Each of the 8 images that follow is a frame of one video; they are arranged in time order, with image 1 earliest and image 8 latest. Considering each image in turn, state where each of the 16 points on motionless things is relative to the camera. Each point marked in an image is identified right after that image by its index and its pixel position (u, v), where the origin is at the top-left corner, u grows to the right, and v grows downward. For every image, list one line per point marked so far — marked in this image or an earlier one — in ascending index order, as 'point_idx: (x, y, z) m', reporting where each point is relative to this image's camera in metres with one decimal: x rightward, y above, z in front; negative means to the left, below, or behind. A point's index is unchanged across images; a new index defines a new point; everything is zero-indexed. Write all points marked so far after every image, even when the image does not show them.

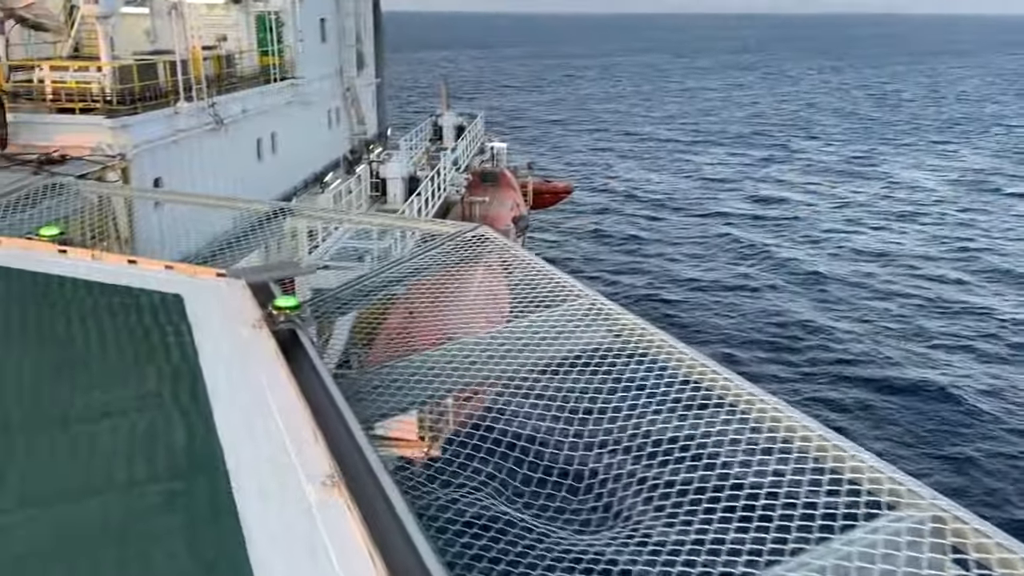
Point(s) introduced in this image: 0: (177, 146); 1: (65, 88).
0: (-6.8, +2.9, +16.1) m
1: (-8.3, +3.7, +14.8) m
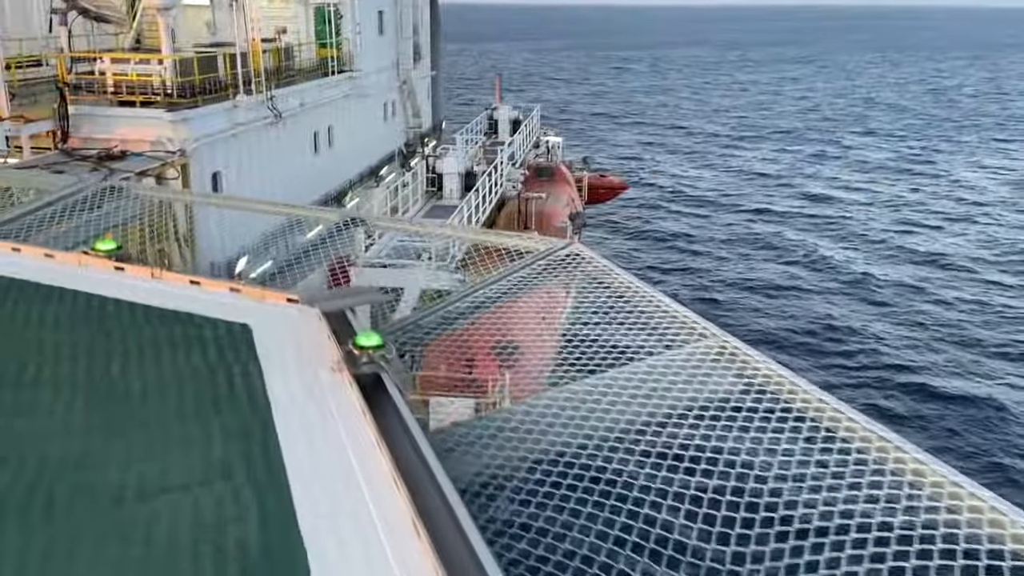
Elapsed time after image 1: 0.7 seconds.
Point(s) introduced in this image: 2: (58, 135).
0: (-5.6, +3.0, +15.9) m
1: (-7.1, +3.8, +14.7) m
2: (-8.0, +2.7, +13.9) m
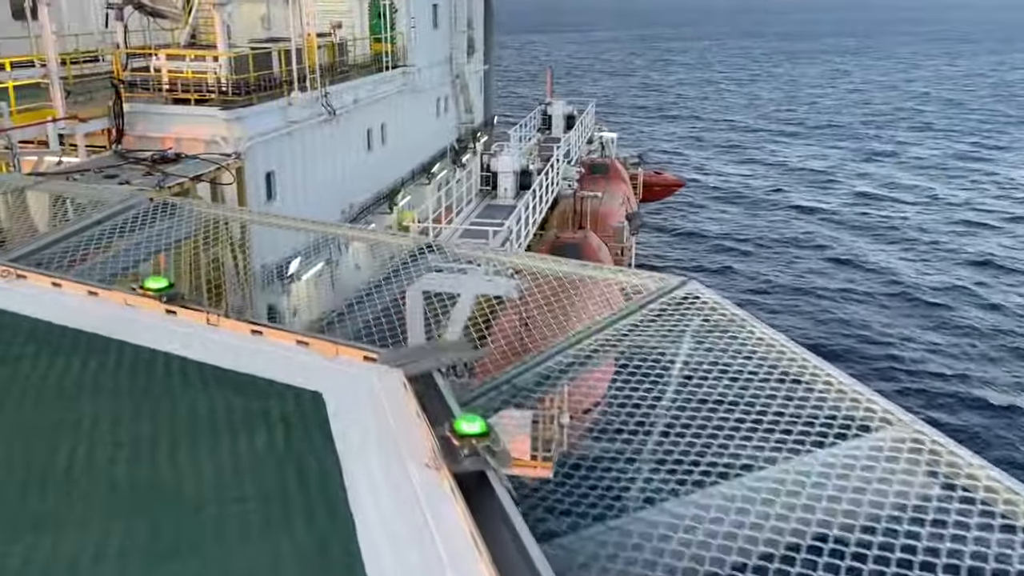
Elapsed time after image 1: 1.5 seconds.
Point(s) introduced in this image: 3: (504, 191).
0: (-4.4, +3.0, +15.6) m
1: (-6.0, +3.8, +14.4) m
2: (-7.0, +2.7, +13.6) m
3: (-0.2, +2.4, +19.4) m
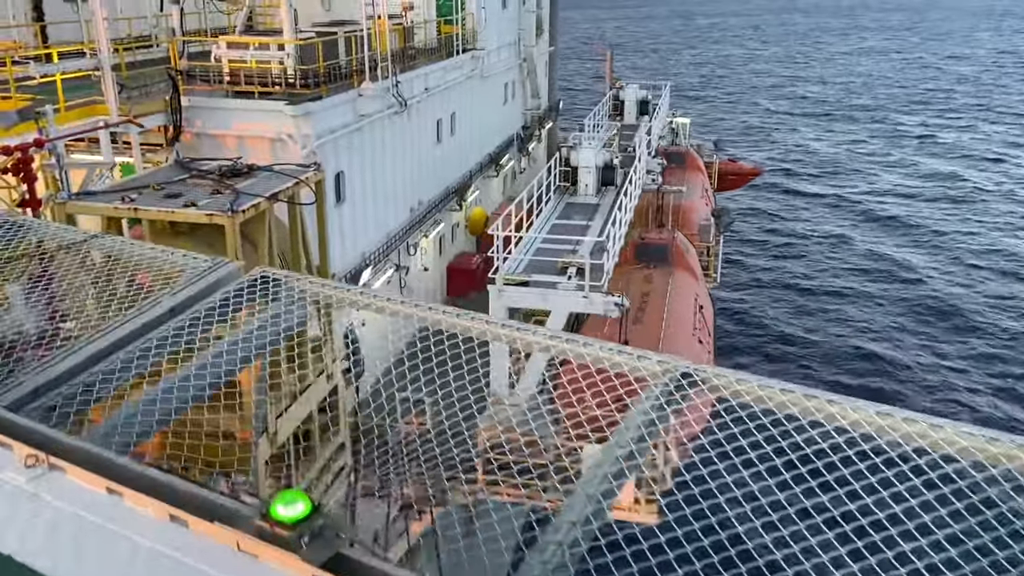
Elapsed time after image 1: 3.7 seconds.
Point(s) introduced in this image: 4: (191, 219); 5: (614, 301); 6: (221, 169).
0: (-2.7, +2.8, +14.1) m
1: (-4.4, +3.6, +13.0) m
2: (-5.4, +2.4, +12.3) m
3: (+1.6, +2.3, +17.7) m
4: (-2.8, +0.6, +6.9) m
5: (+1.6, -0.2, +12.1) m
6: (-3.0, +1.2, +8.1) m
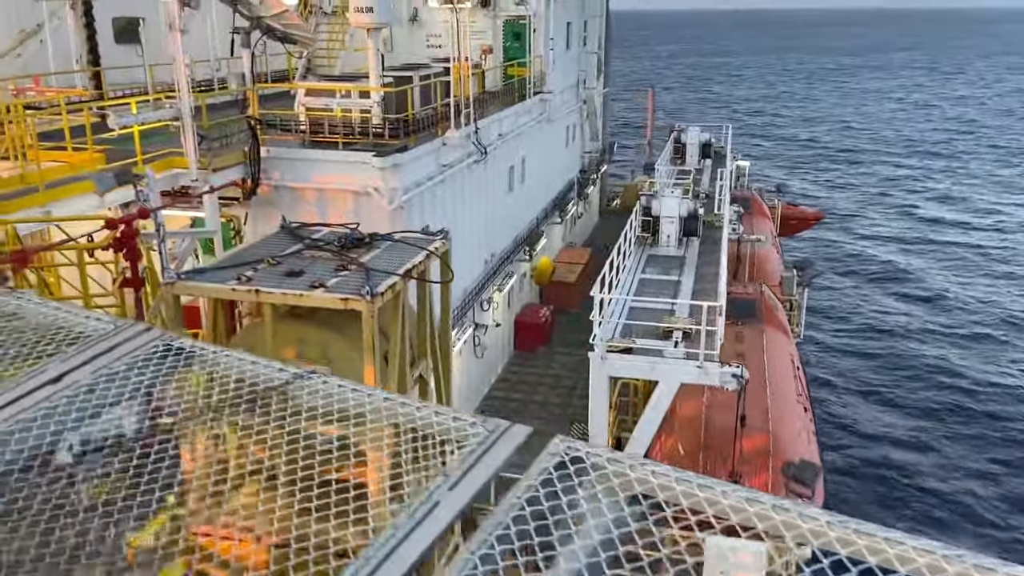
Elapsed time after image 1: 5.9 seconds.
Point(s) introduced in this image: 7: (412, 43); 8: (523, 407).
0: (-1.1, +1.8, +13.1) m
1: (-2.8, +2.6, +12.1) m
2: (-3.9, +1.5, +11.4) m
3: (+3.3, +1.0, +16.6) m
4: (-1.4, -0.1, +5.9) m
5: (+3.1, -1.2, +10.9) m
6: (-1.6, +0.4, +7.1) m
7: (-2.5, +5.9, +19.1) m
8: (+0.3, -2.4, +16.0) m
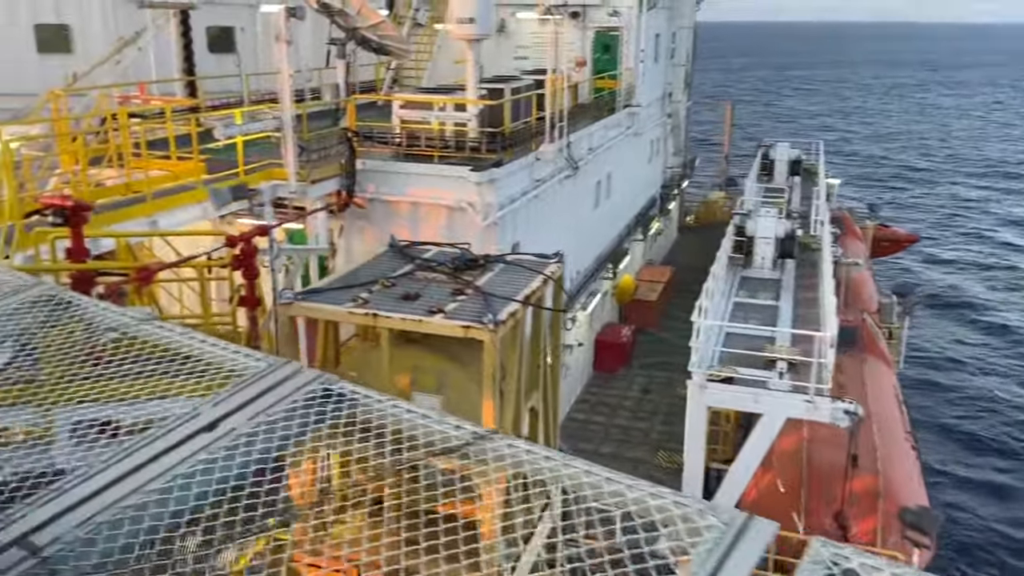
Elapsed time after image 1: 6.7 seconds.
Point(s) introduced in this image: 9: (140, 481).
0: (+0.4, +1.5, +12.8) m
1: (-1.3, +2.4, +11.9) m
2: (-2.5, +1.3, +11.3) m
3: (+5.0, +0.6, +15.9) m
4: (-0.5, -0.3, +5.6) m
5: (+4.3, -1.6, +10.2) m
6: (-0.5, +0.2, +6.8) m
7: (-0.3, +5.6, +18.9) m
8: (+1.9, -2.8, +15.5) m
9: (-1.2, -0.6, +2.6) m
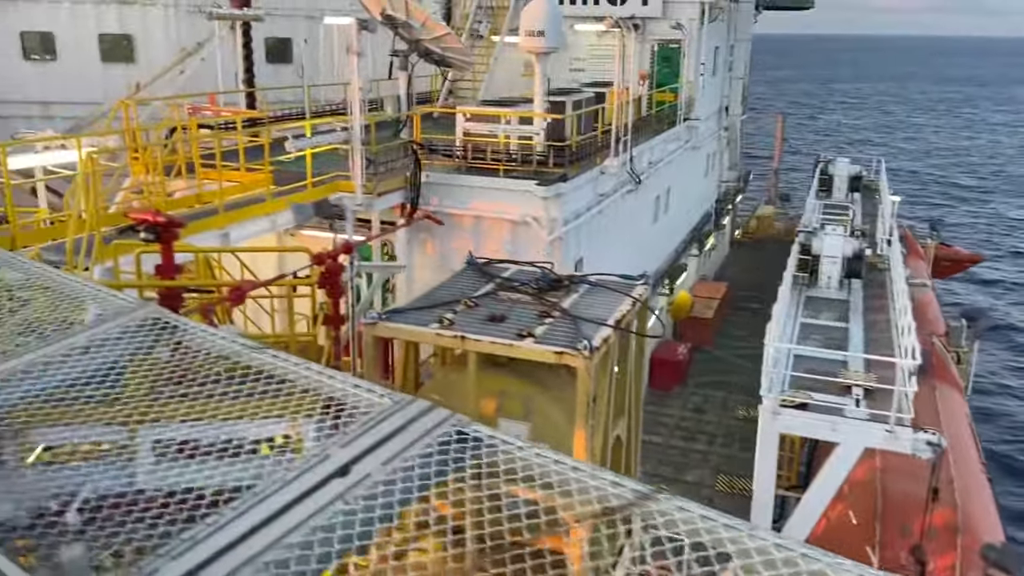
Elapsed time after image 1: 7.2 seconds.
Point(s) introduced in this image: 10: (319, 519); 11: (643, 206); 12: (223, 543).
0: (+1.4, +1.2, +12.5) m
1: (-0.4, +2.2, +11.7) m
2: (-1.5, +1.1, +11.1) m
3: (+6.2, +0.2, +15.4) m
4: (+0.1, -0.5, +5.4) m
5: (+5.2, -1.9, +9.7) m
6: (+0.2, +0.1, +6.6) m
7: (+1.0, +5.2, +18.7) m
8: (+2.9, -3.2, +15.1) m
9: (-0.7, -0.7, +2.4) m
10: (-0.6, -0.7, +2.5) m
11: (+2.6, +1.6, +15.3) m
12: (-0.9, -0.8, +2.3) m
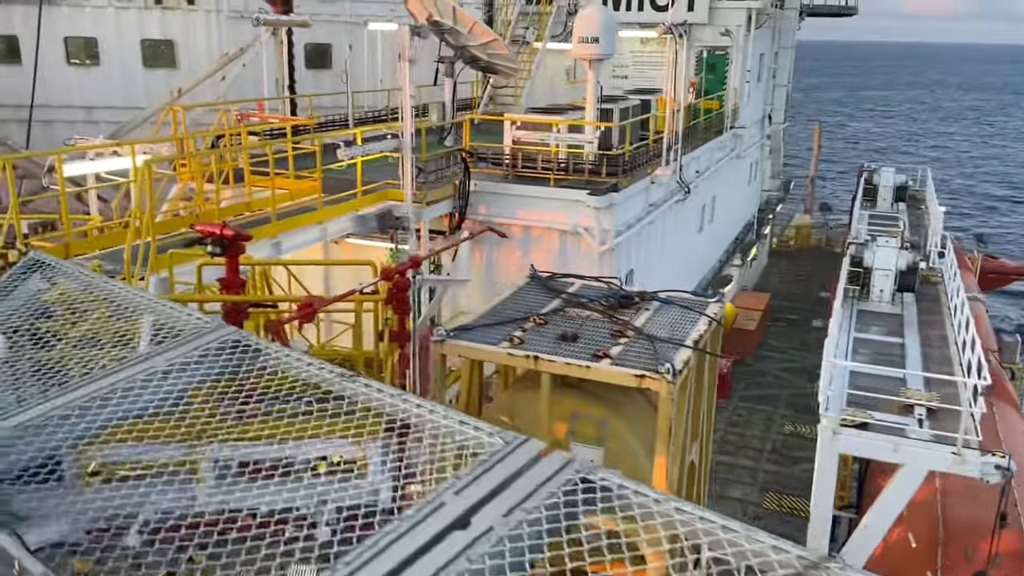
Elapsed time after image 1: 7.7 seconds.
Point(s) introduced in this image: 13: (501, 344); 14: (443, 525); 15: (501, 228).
0: (+2.2, +1.0, +12.2) m
1: (+0.4, +2.0, +11.5) m
2: (-0.8, +0.9, +10.9) m
3: (+7.0, -0.1, +14.9) m
4: (+0.6, -0.6, +5.1) m
5: (+5.8, -2.1, +9.3) m
6: (+0.7, -0.1, +6.3) m
7: (+2.0, +5.0, +18.4) m
8: (+3.7, -3.4, +14.7) m
9: (-0.3, -0.8, +2.1) m
10: (-0.2, -0.8, +2.2) m
11: (+3.4, +1.4, +14.9) m
12: (-0.5, -0.8, +2.1) m
13: (-0.1, -0.4, +5.4) m
14: (-0.2, -0.7, +2.4) m
15: (-0.2, +0.9, +11.2) m
